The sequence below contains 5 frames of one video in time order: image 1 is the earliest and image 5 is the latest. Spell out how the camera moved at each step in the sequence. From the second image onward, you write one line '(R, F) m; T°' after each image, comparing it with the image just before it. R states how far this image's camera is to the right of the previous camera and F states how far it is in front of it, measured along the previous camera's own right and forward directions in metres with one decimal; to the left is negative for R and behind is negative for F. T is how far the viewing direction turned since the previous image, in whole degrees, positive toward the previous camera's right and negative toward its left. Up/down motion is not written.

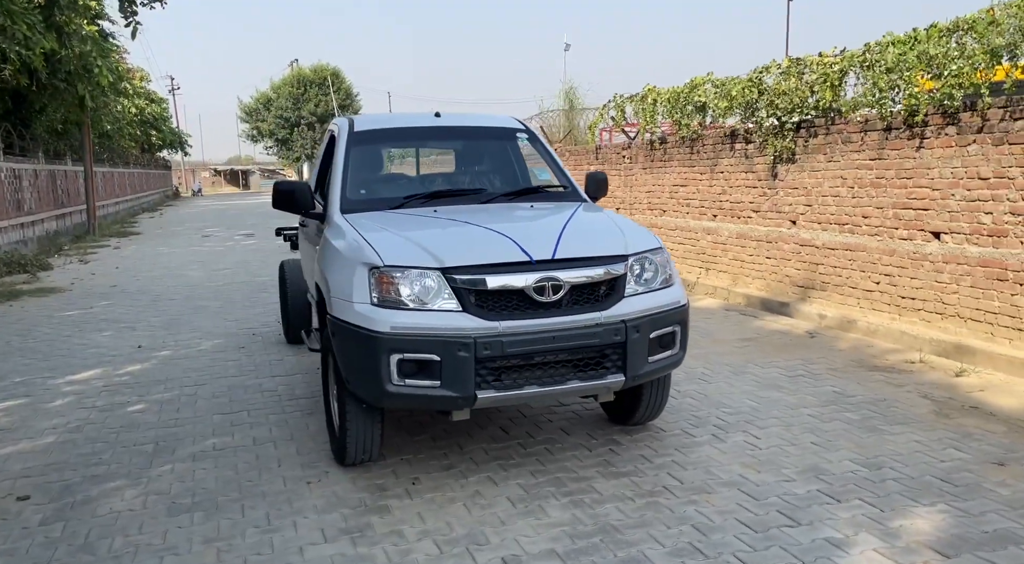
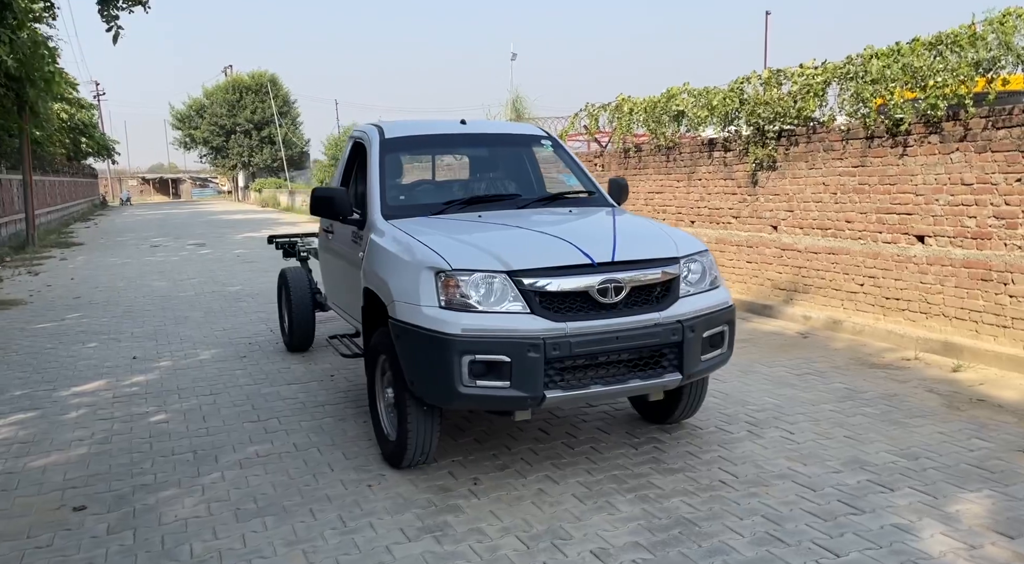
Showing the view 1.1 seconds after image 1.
(-0.7, -0.1) m; +4°
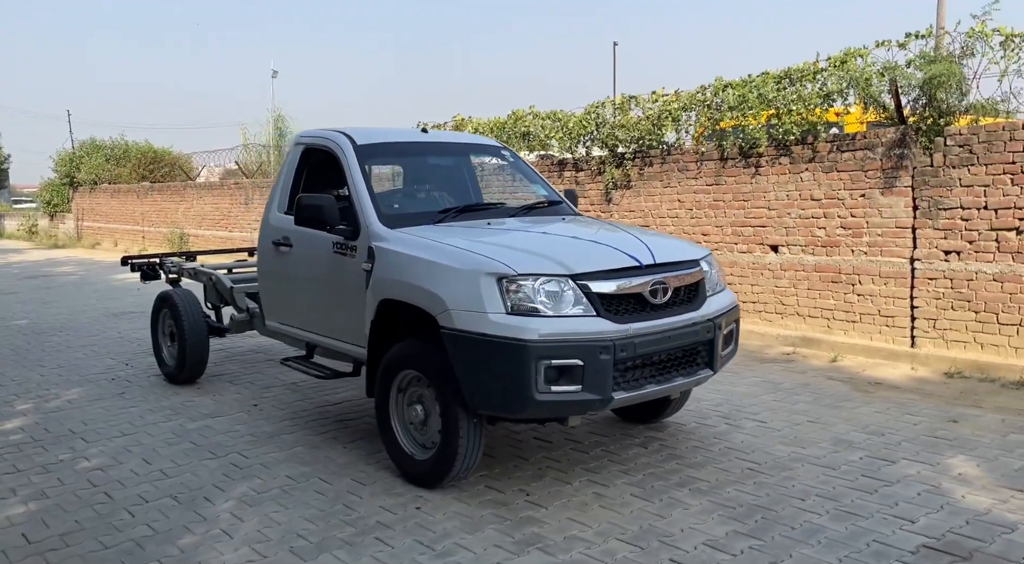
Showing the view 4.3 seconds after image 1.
(-1.7, +0.3) m; +18°
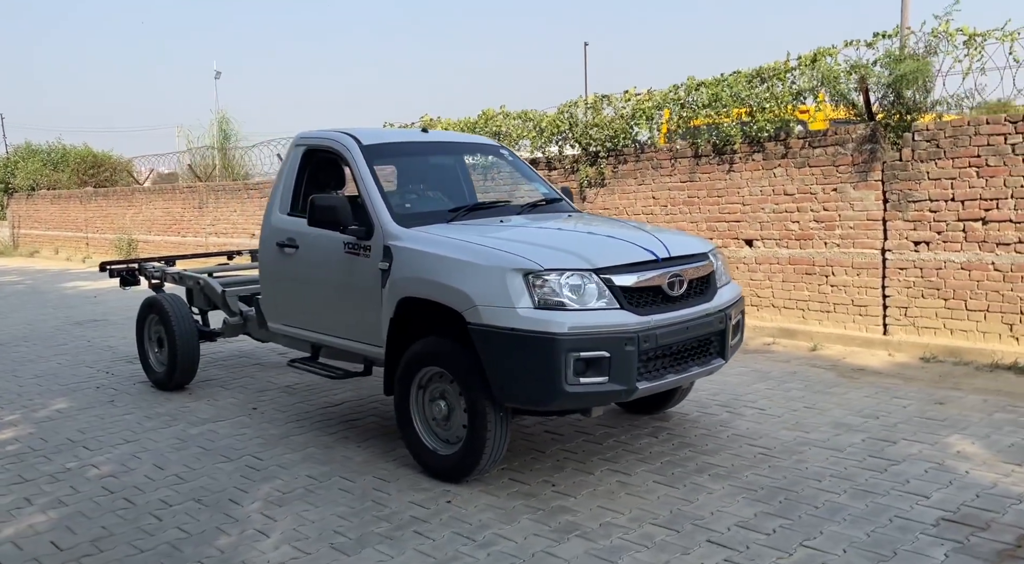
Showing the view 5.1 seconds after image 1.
(-0.4, -0.1) m; +4°
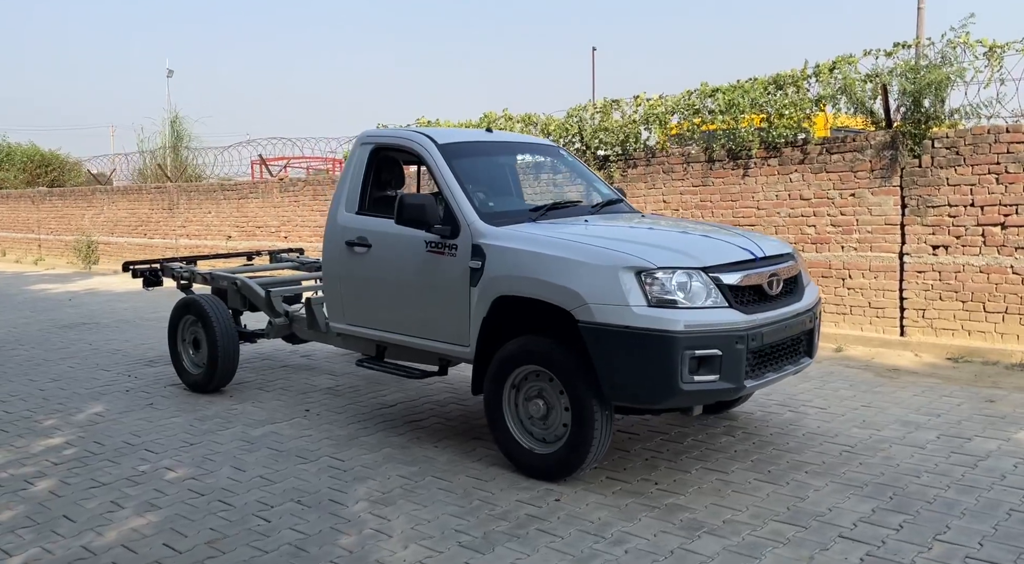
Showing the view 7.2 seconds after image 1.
(-0.9, 0.0) m; +4°
